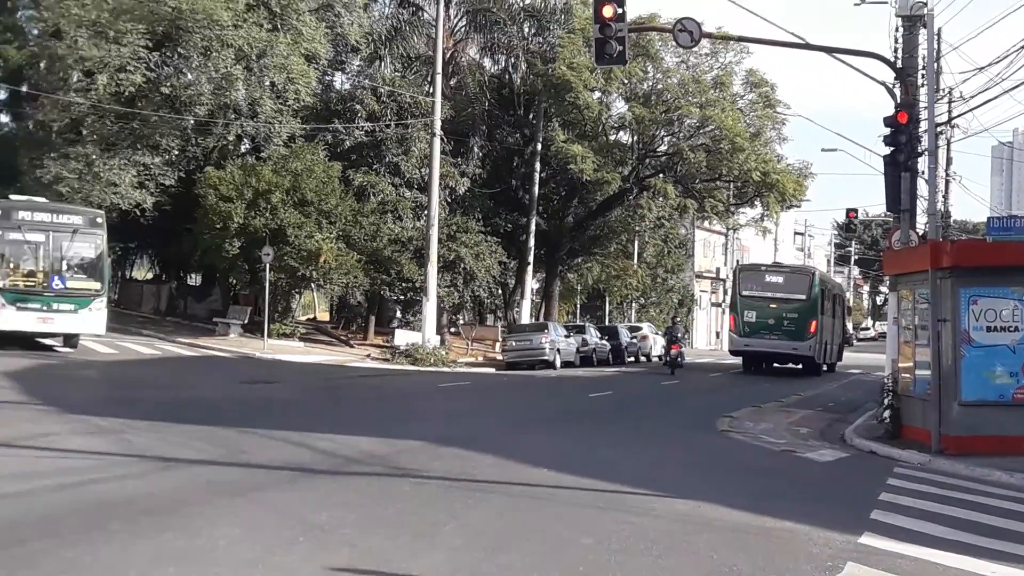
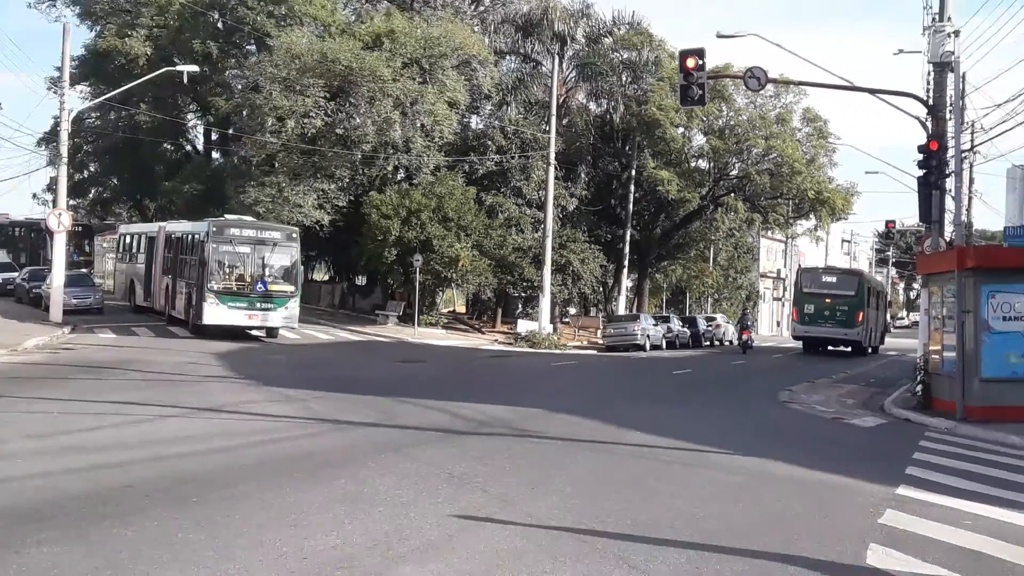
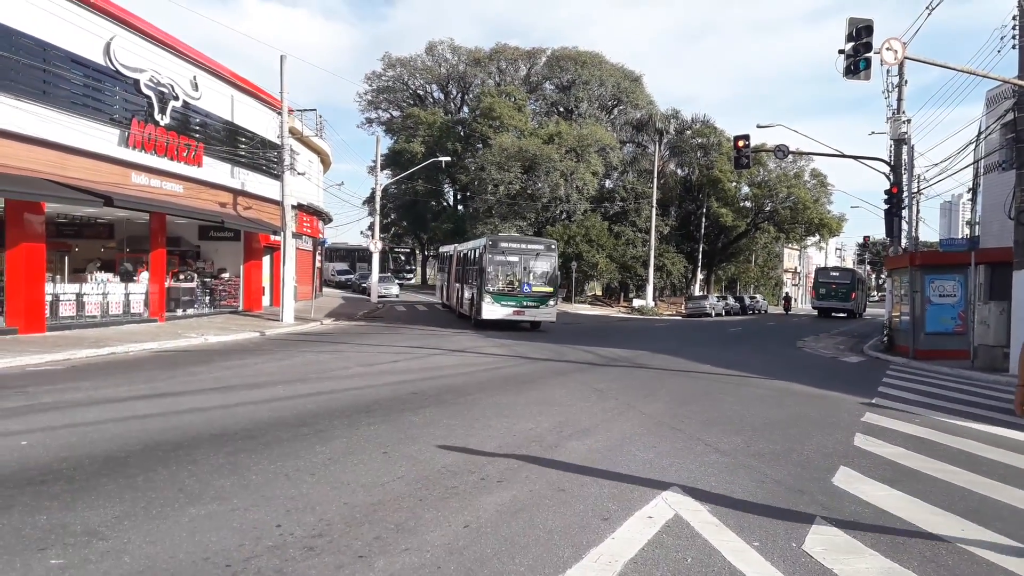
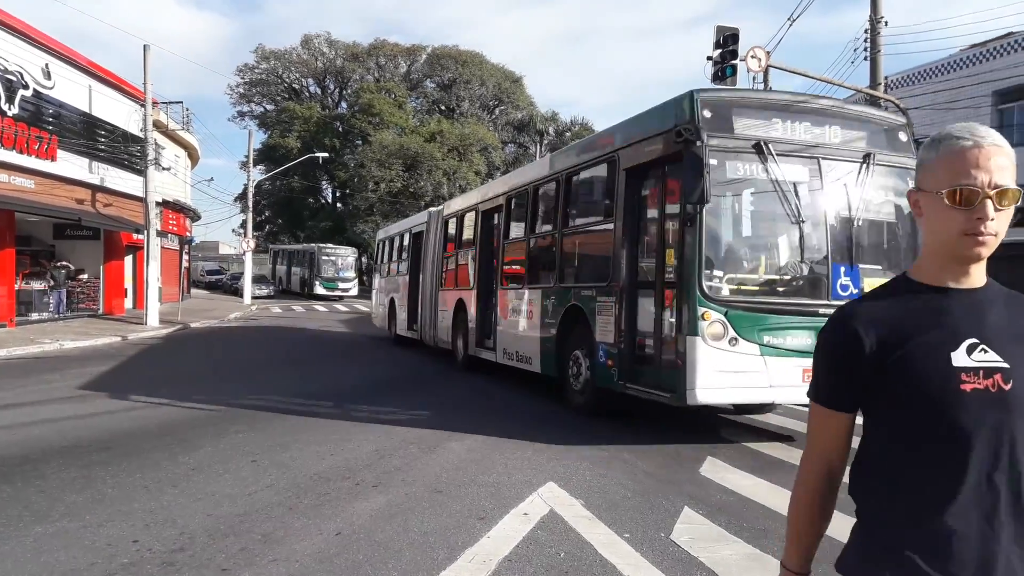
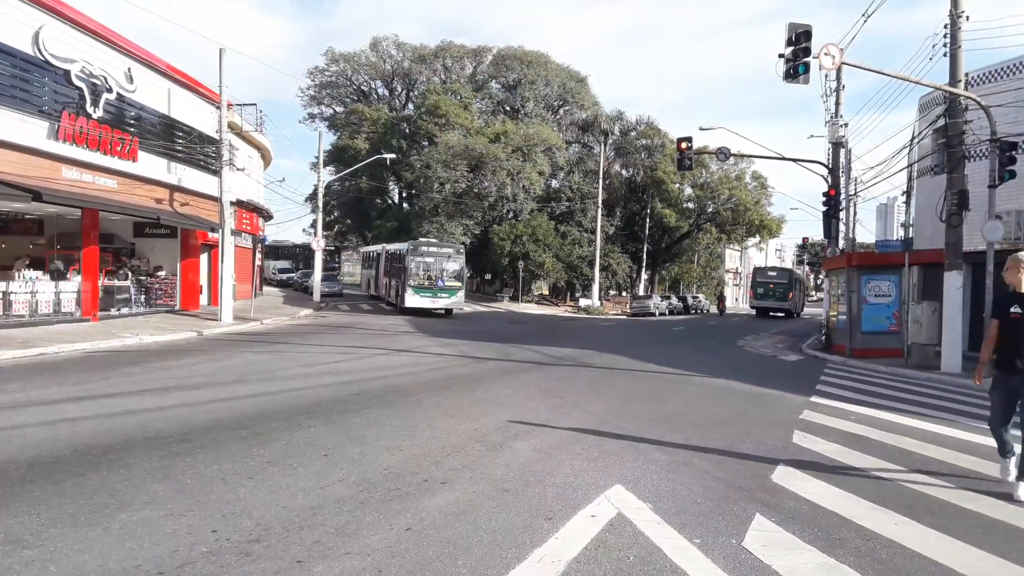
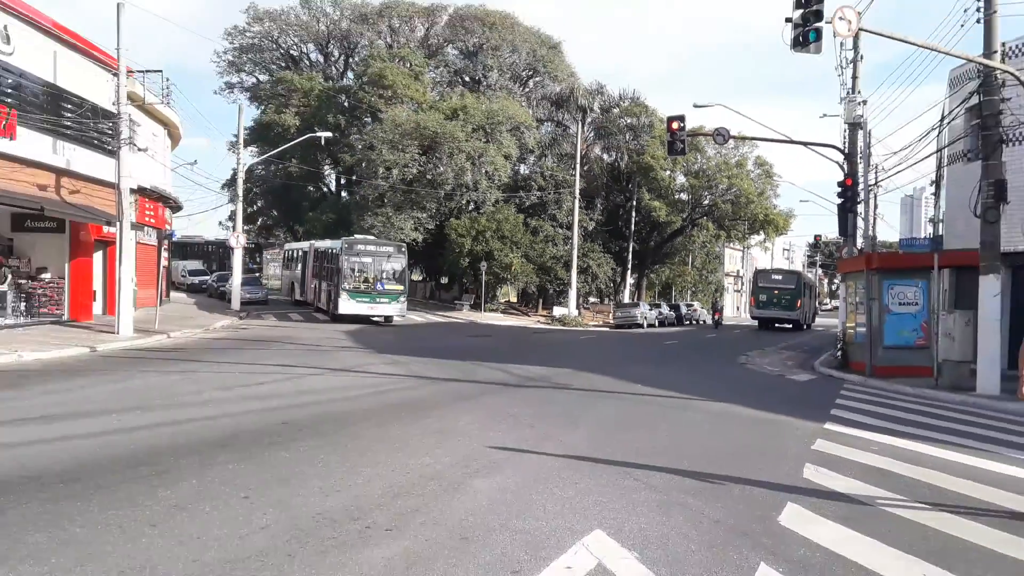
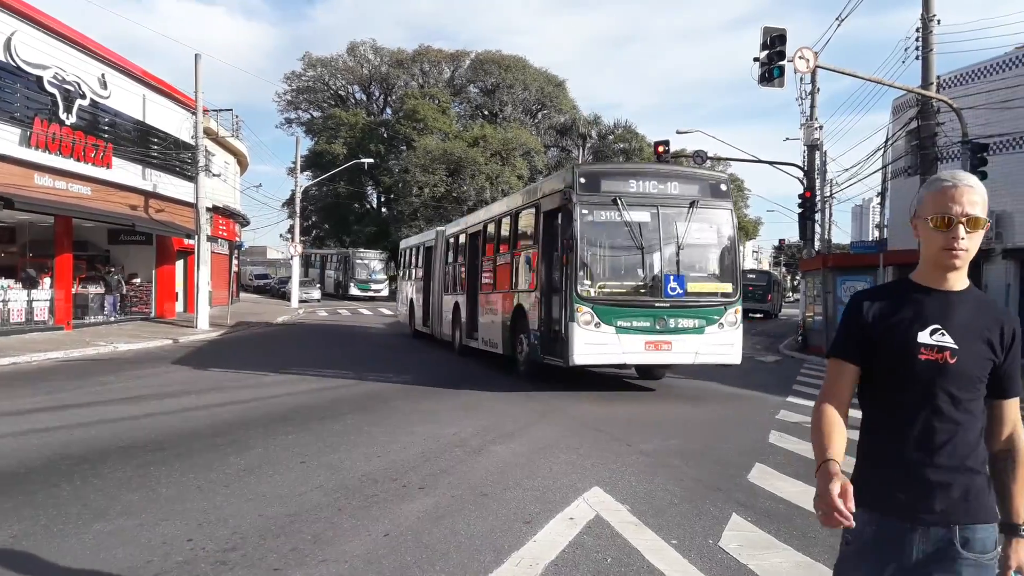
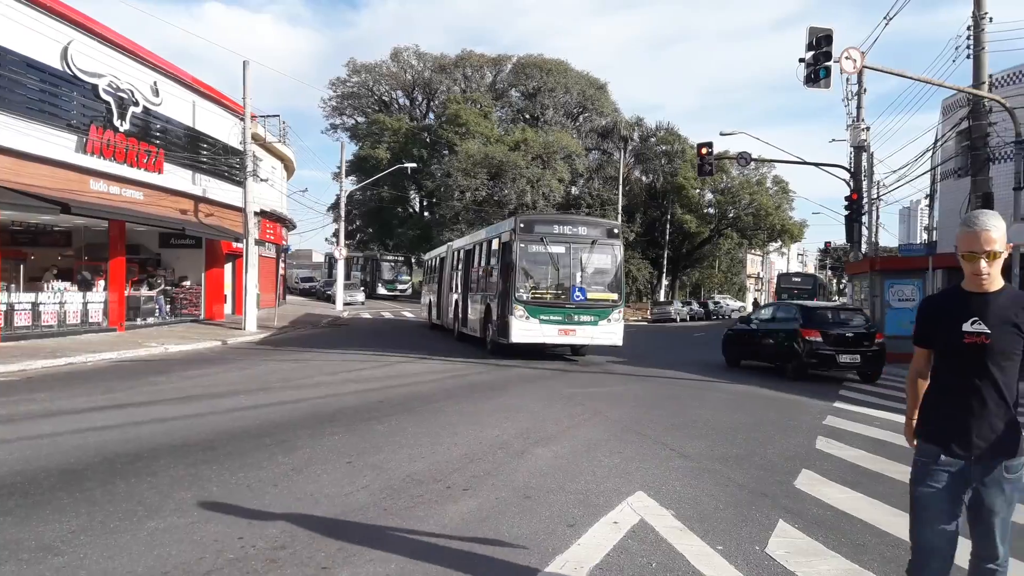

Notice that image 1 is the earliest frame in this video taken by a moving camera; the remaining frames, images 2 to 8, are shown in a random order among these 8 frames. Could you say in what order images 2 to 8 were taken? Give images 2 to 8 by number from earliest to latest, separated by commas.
2, 6, 5, 3, 8, 7, 4
